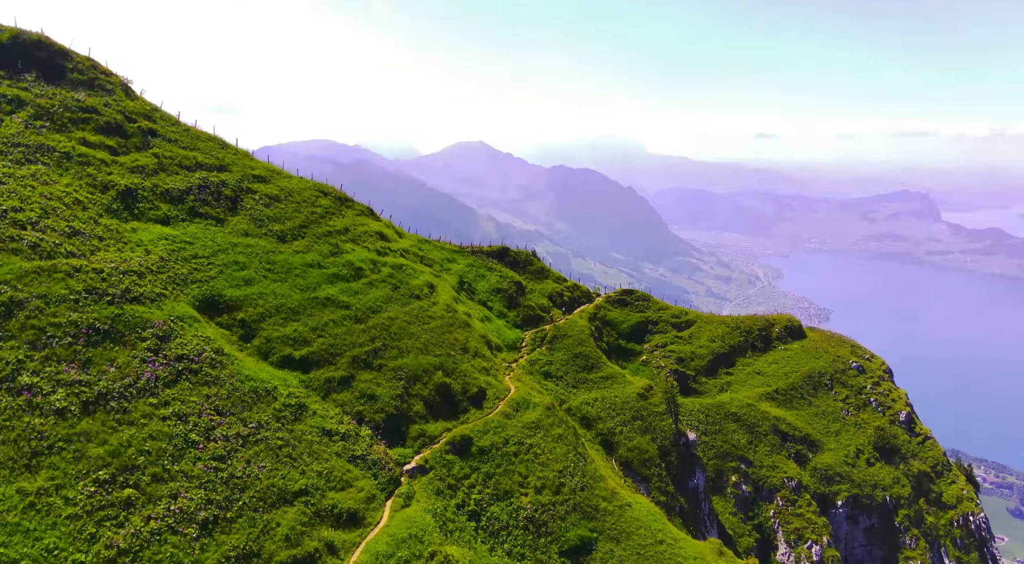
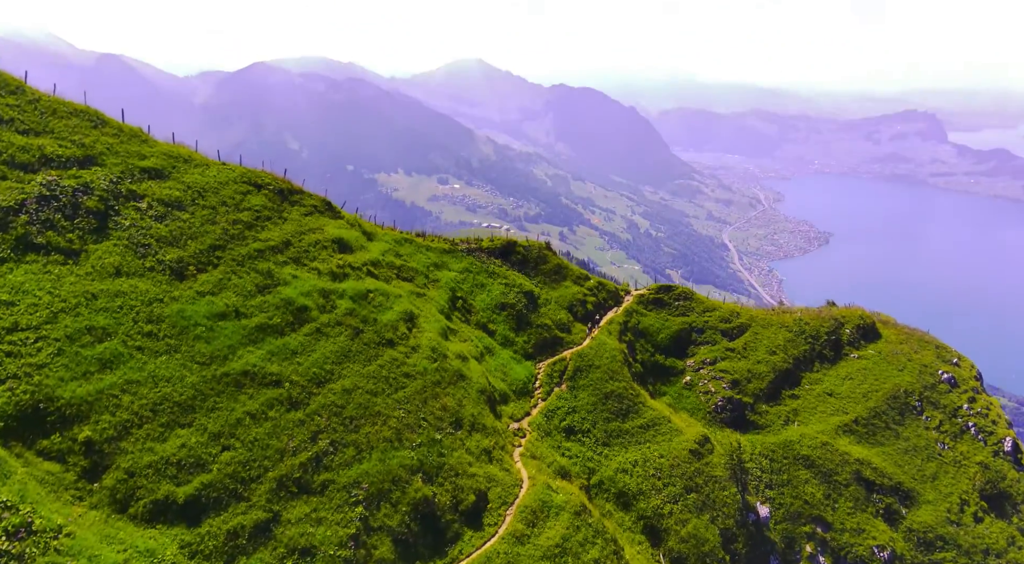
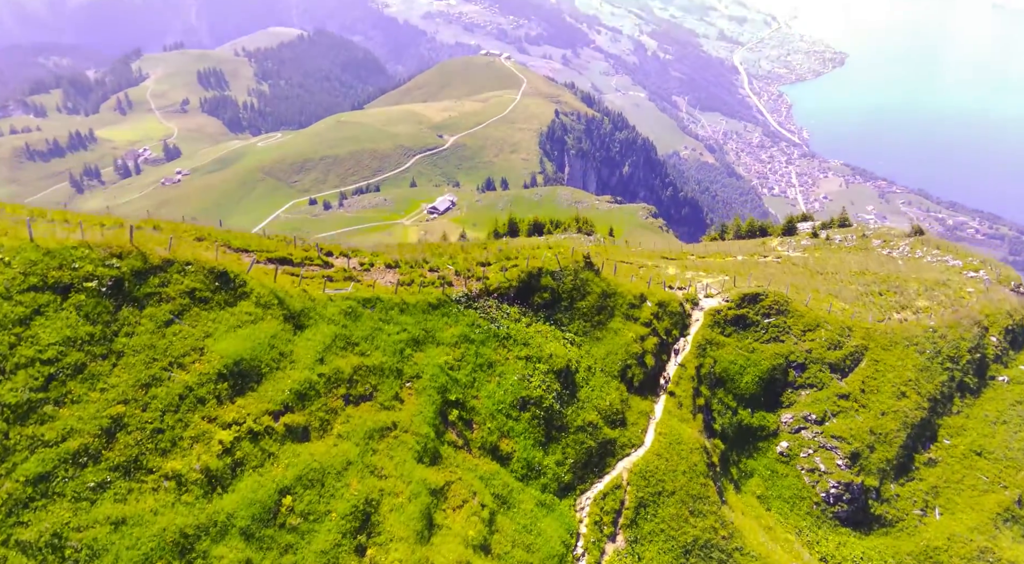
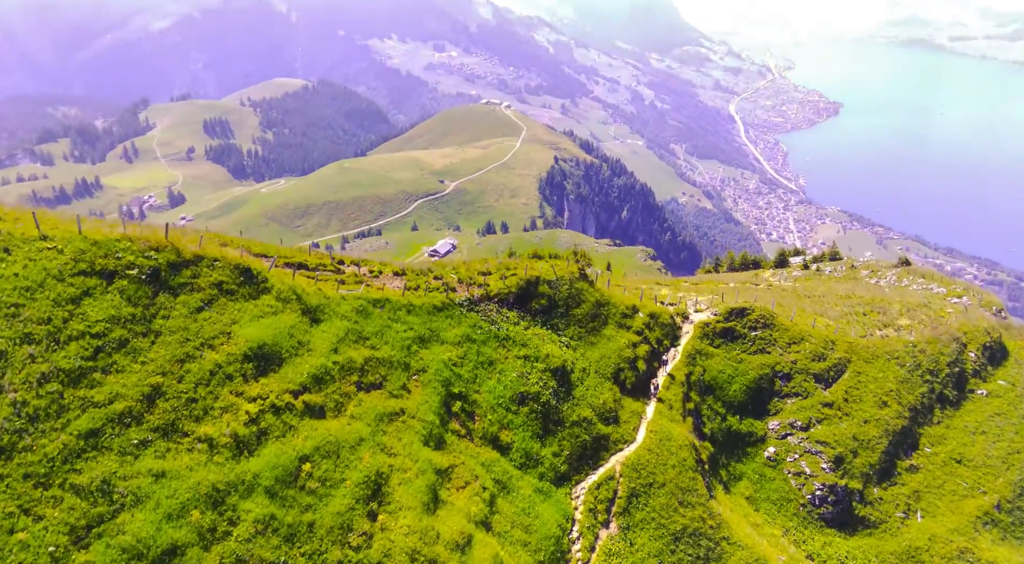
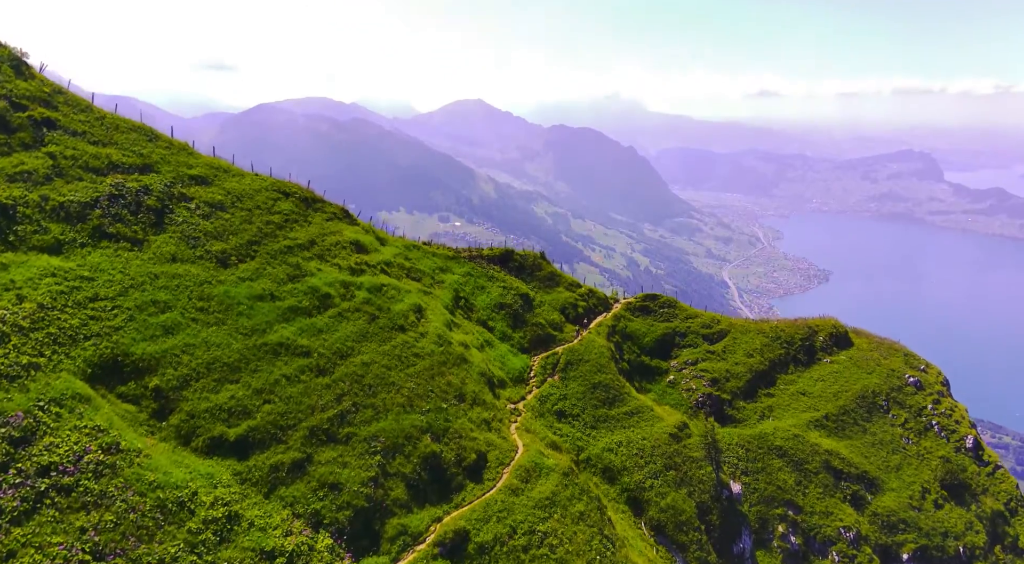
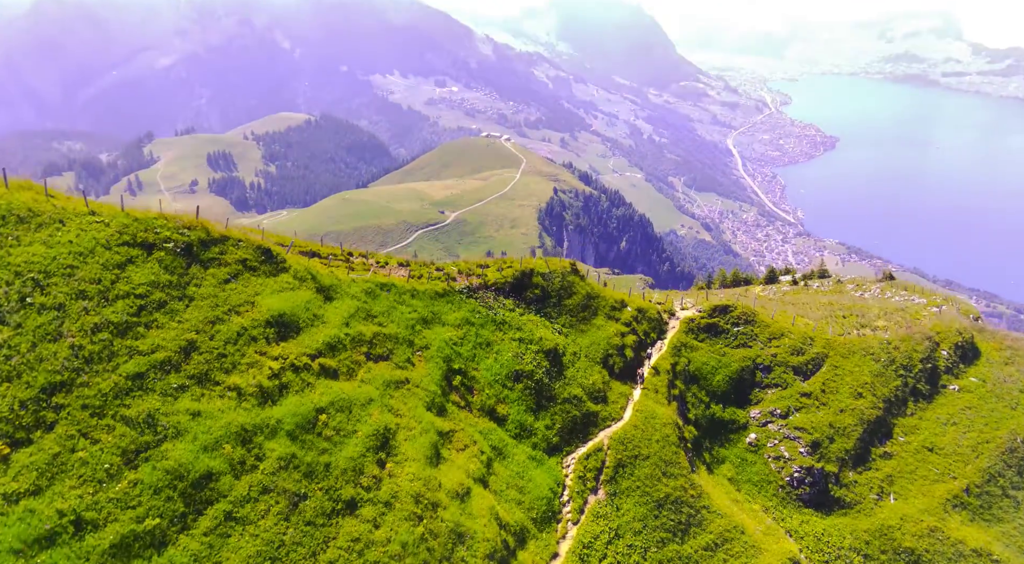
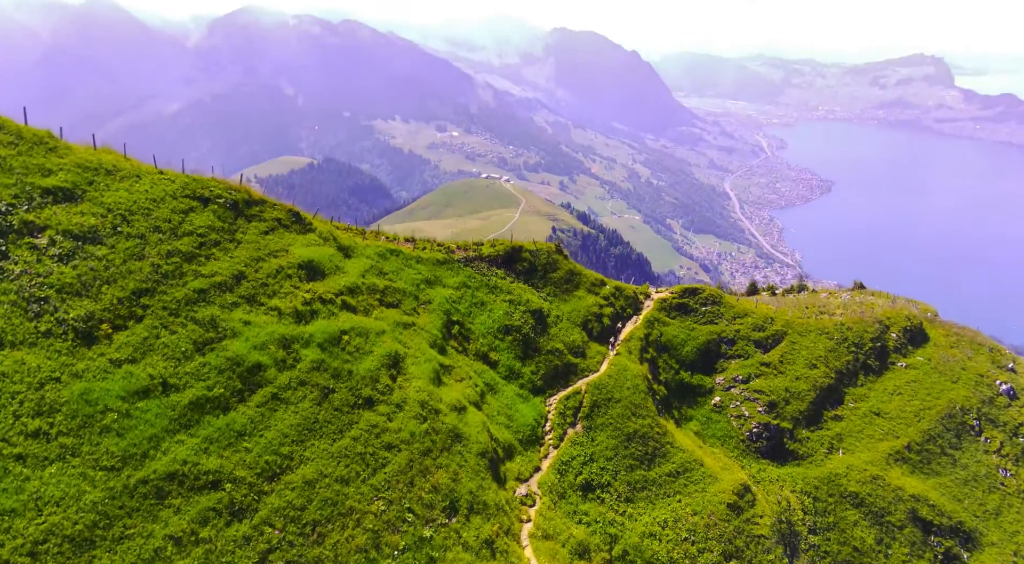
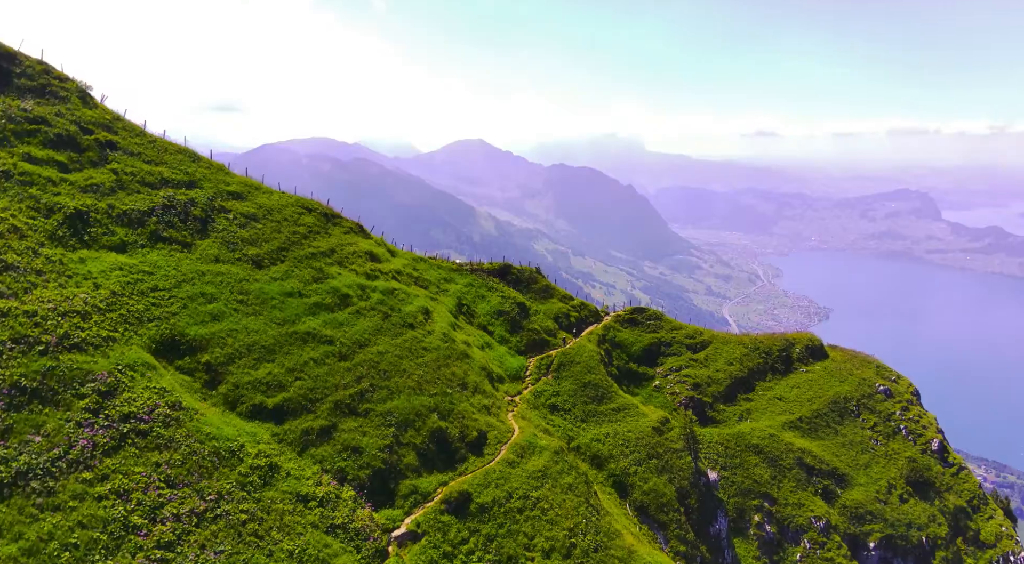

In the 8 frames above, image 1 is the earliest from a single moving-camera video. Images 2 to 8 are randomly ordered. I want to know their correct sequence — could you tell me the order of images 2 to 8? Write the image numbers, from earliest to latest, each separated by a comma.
8, 5, 2, 7, 6, 4, 3
